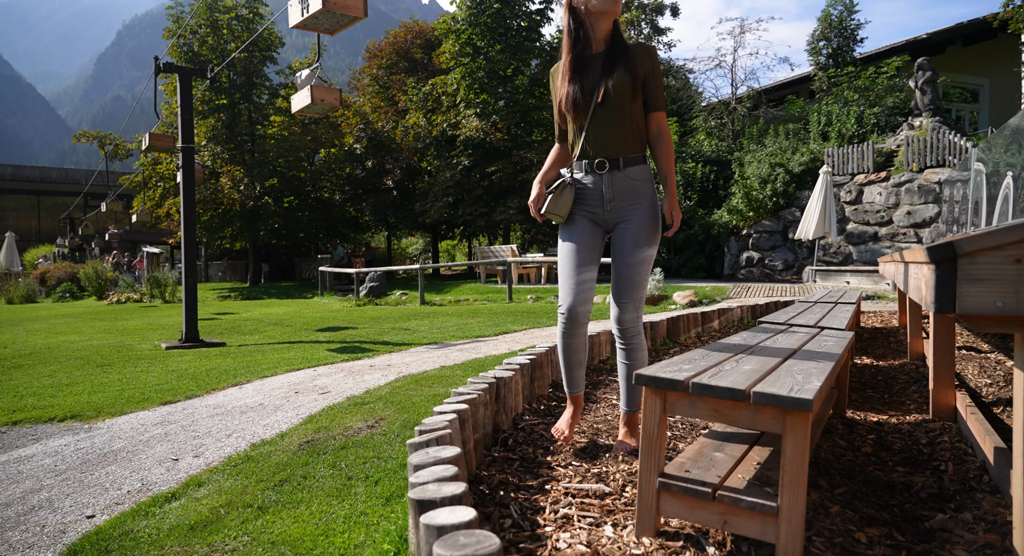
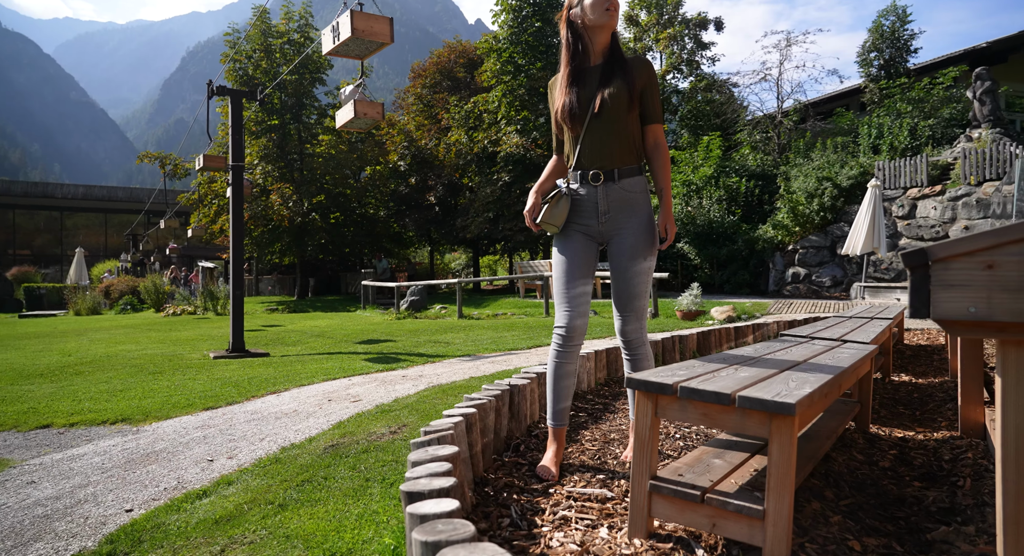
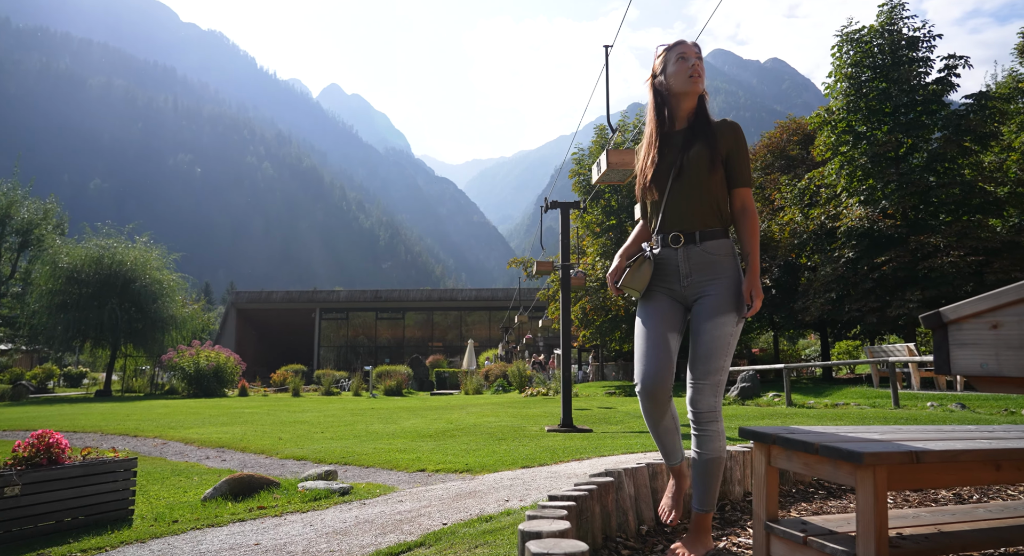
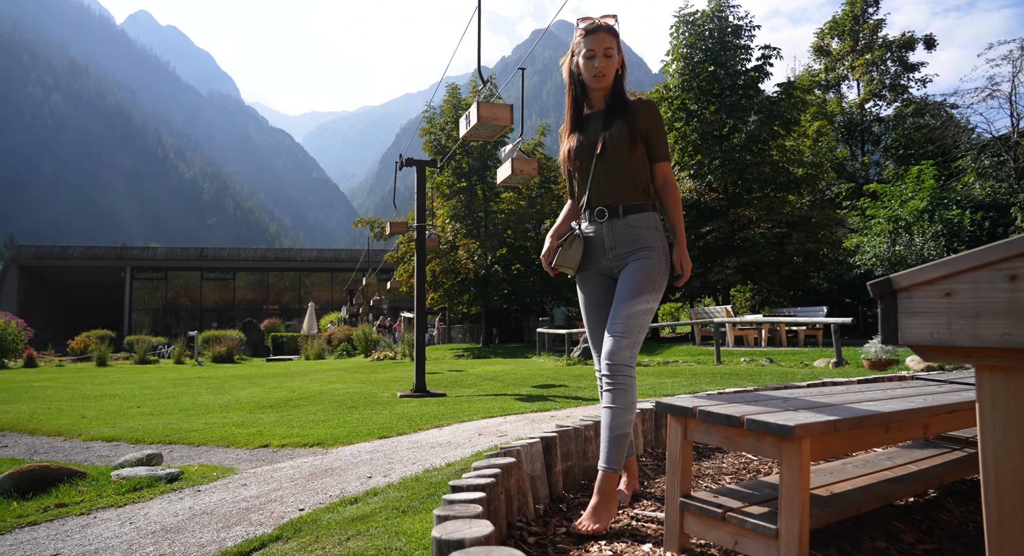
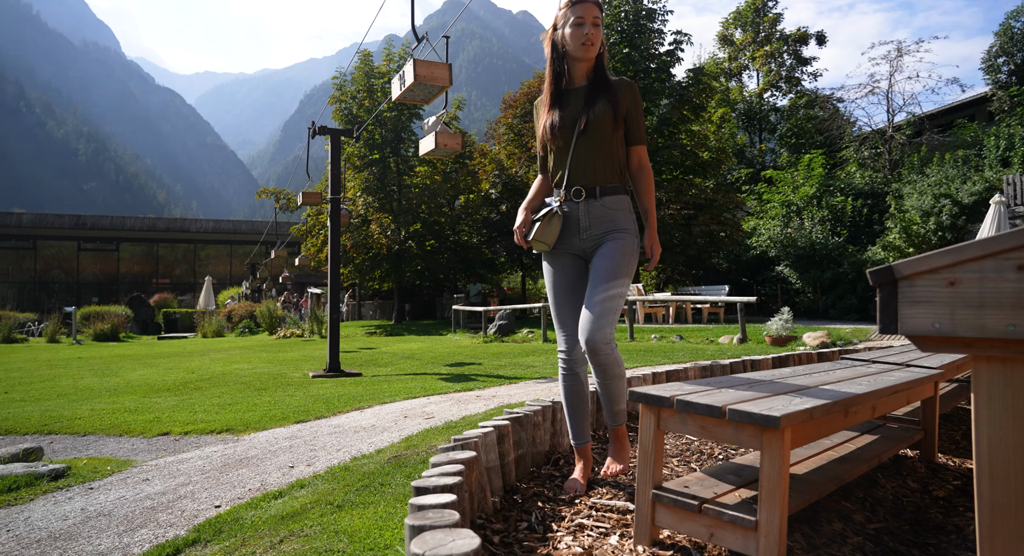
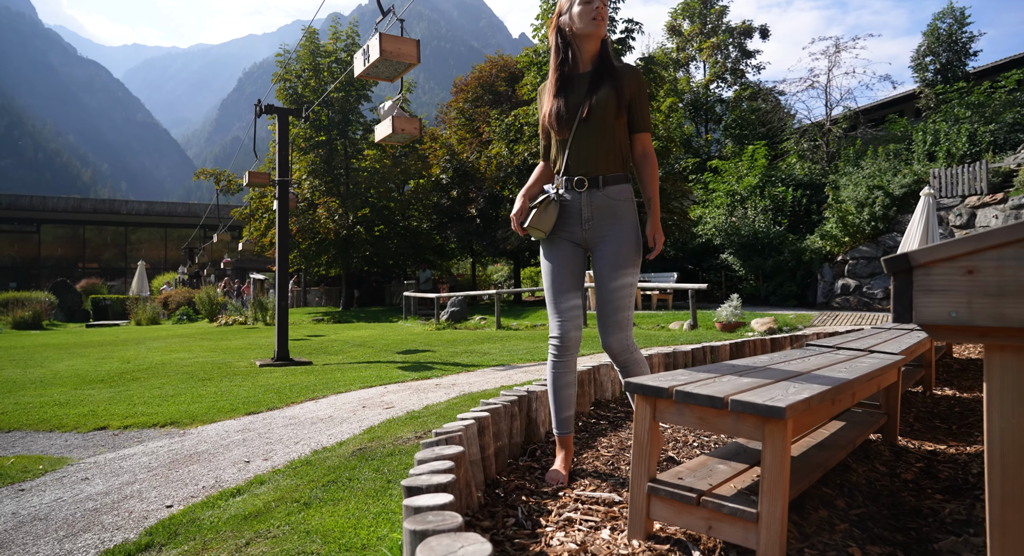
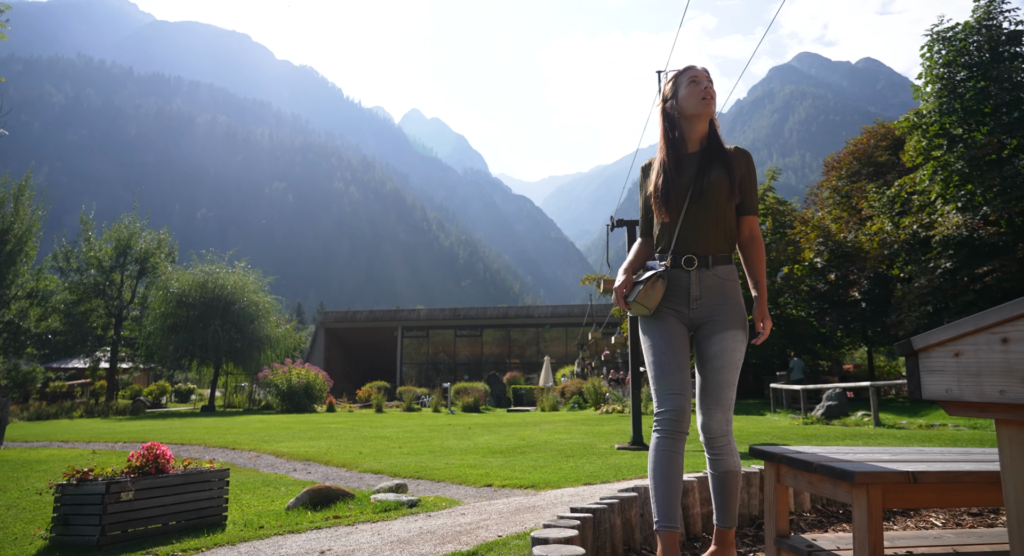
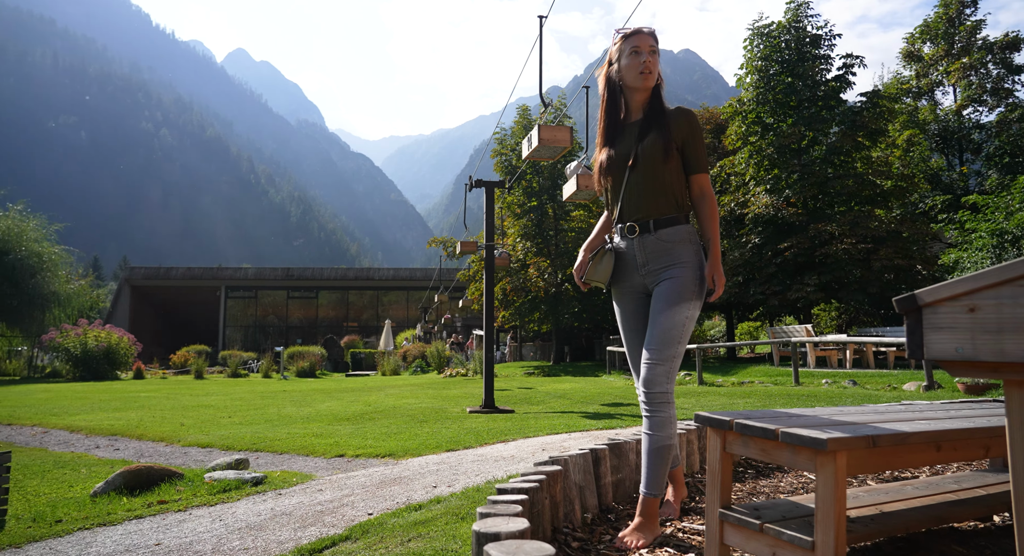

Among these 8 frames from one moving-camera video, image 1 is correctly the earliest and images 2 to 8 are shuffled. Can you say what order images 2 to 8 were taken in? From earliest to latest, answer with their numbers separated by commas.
2, 6, 5, 4, 8, 3, 7
